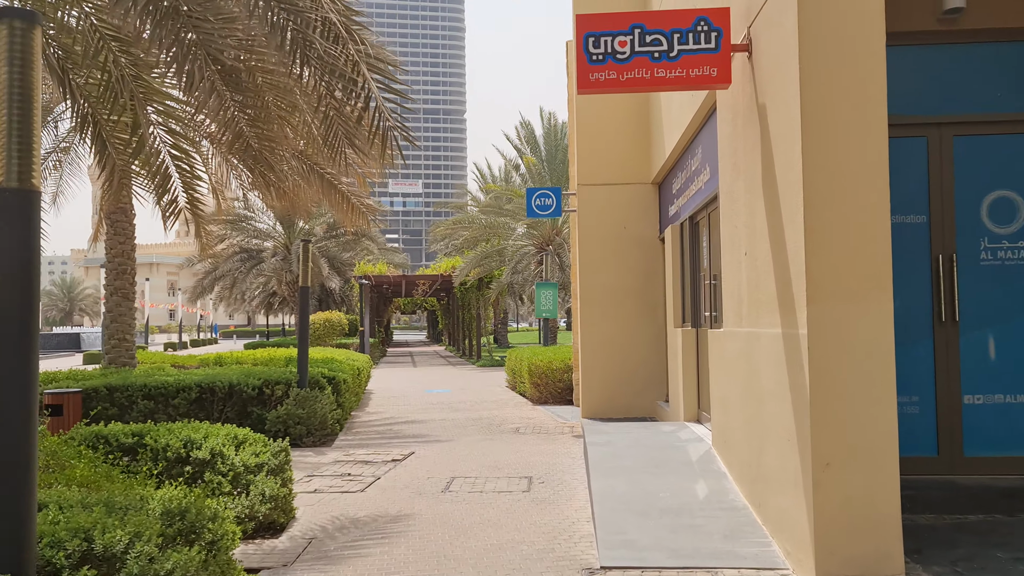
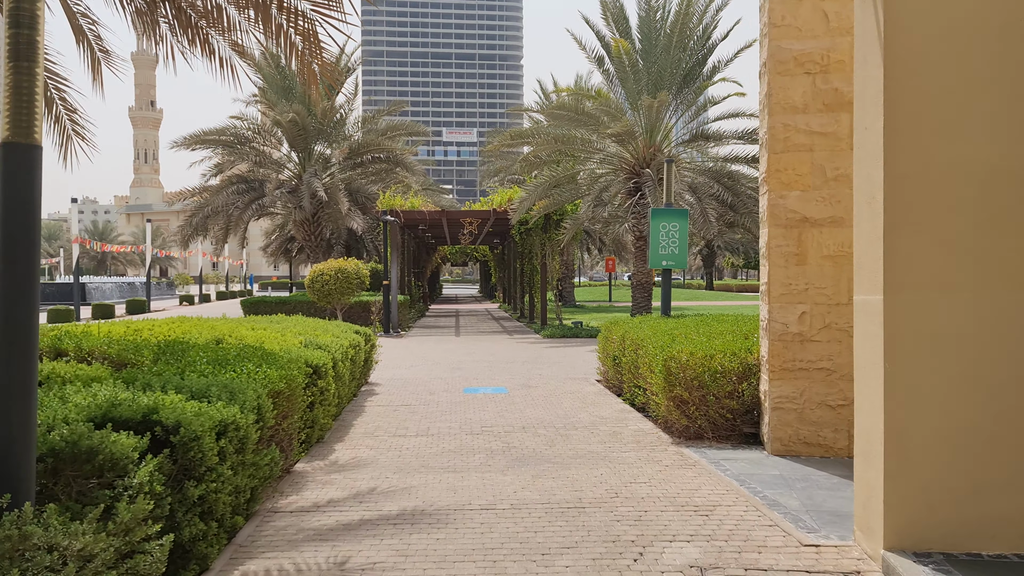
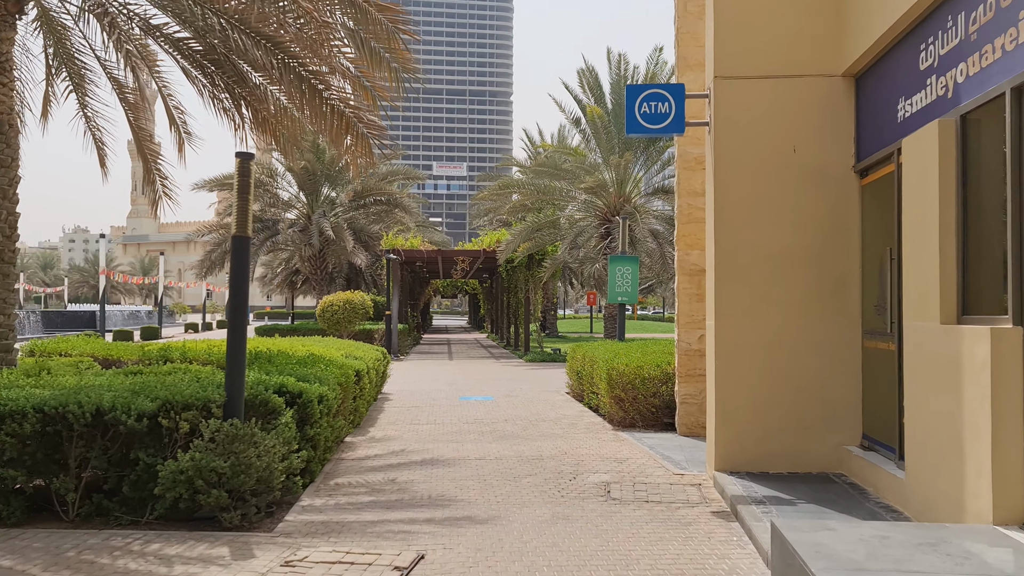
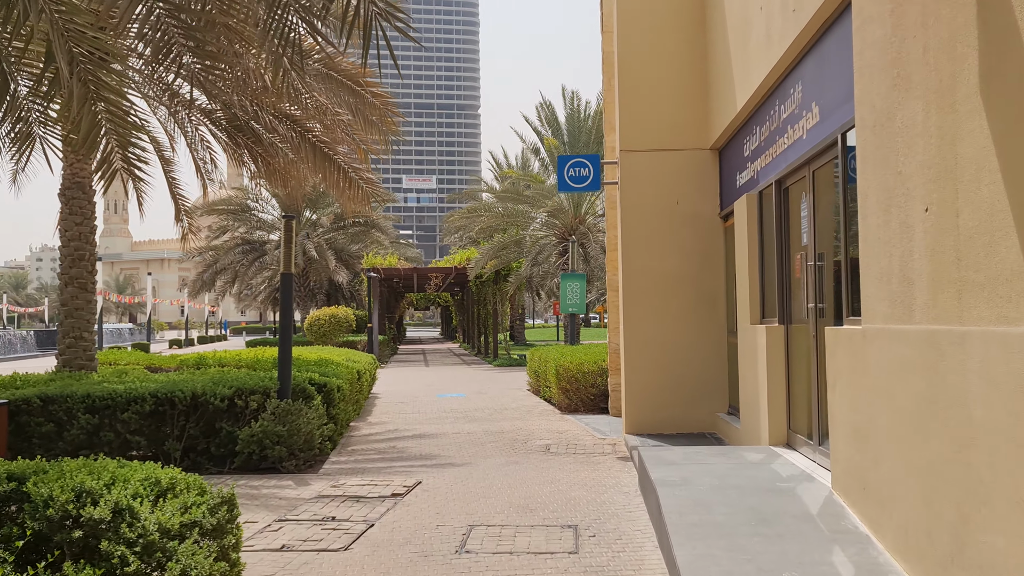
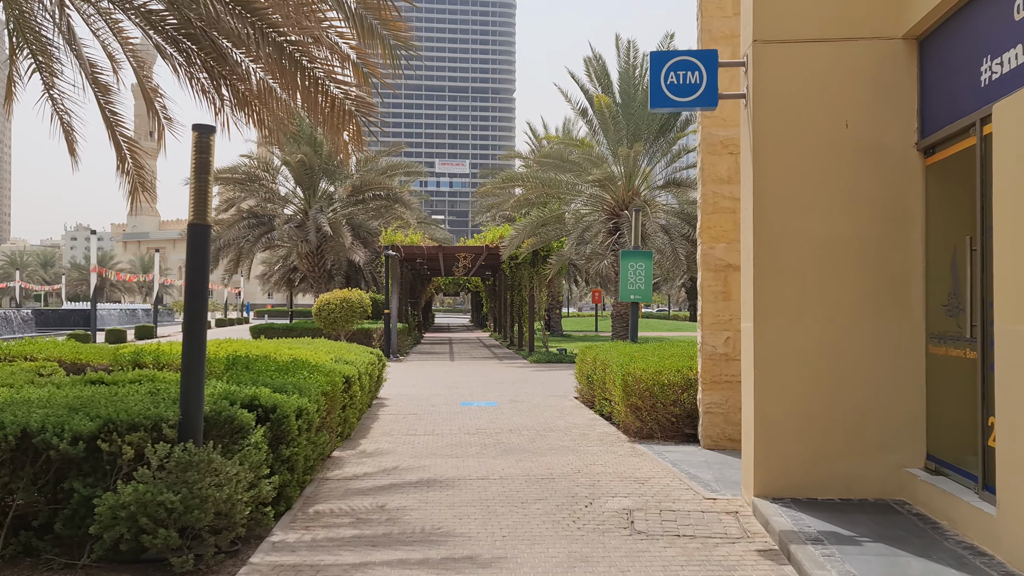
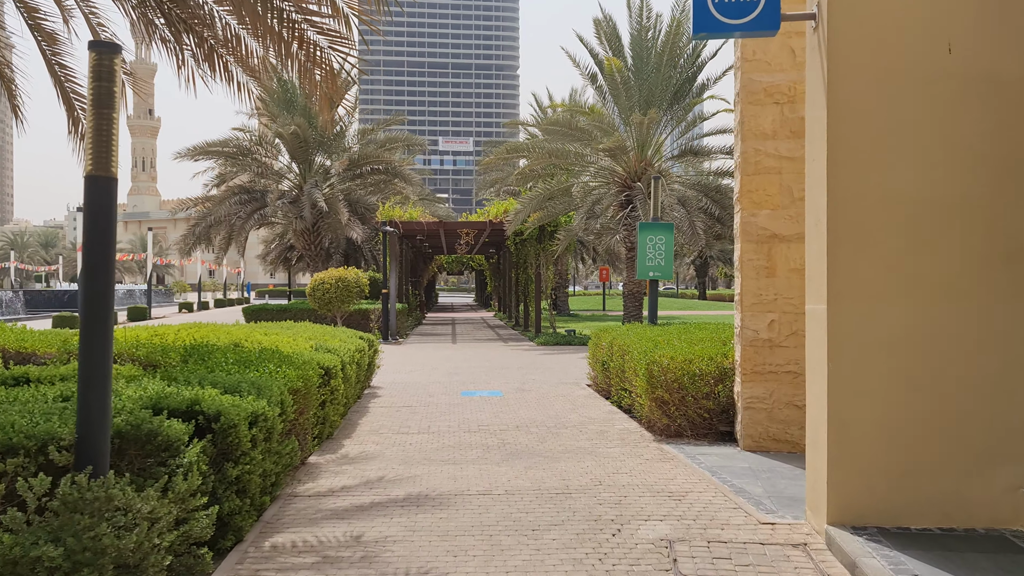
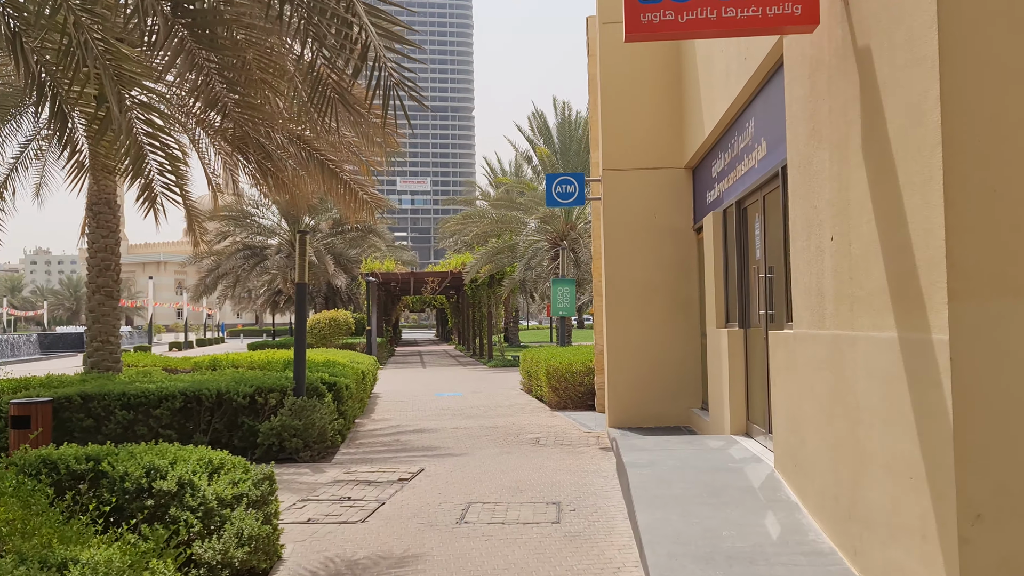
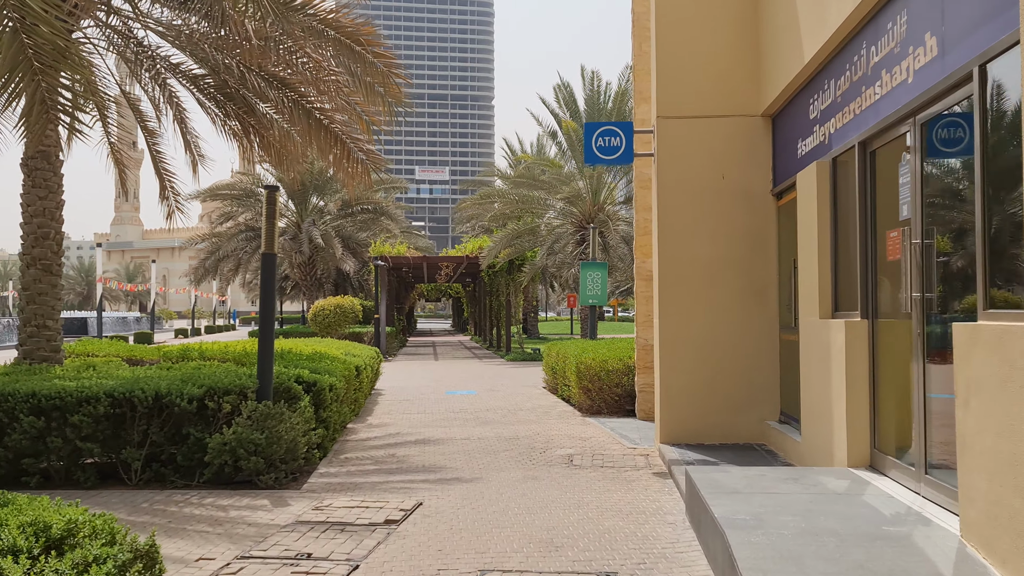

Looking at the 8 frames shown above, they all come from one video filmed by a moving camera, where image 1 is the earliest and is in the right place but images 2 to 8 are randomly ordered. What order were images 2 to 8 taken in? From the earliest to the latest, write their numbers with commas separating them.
7, 4, 8, 3, 5, 6, 2
